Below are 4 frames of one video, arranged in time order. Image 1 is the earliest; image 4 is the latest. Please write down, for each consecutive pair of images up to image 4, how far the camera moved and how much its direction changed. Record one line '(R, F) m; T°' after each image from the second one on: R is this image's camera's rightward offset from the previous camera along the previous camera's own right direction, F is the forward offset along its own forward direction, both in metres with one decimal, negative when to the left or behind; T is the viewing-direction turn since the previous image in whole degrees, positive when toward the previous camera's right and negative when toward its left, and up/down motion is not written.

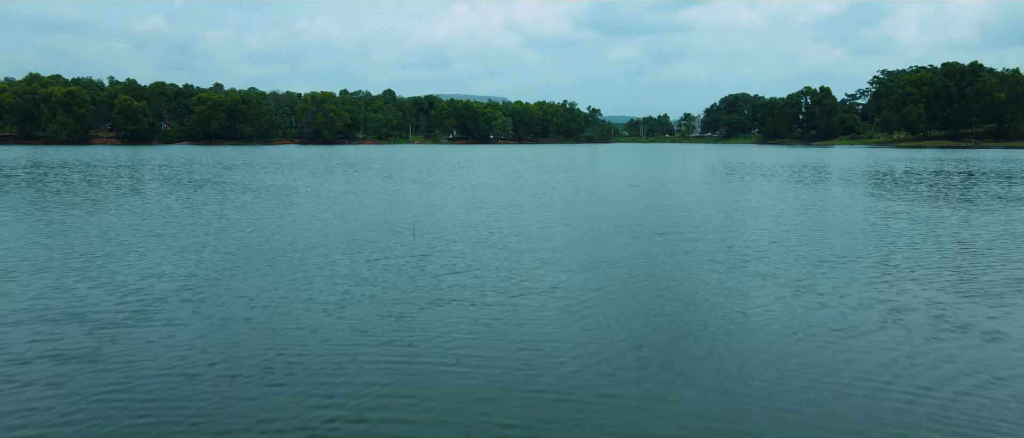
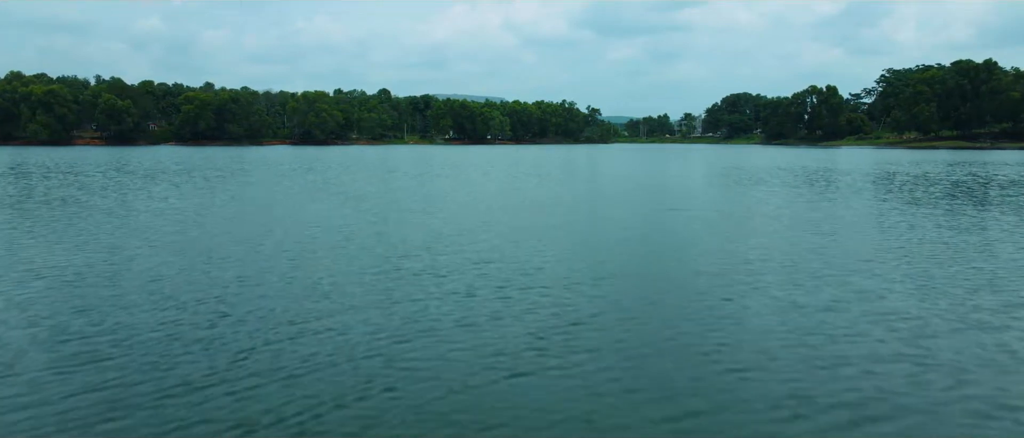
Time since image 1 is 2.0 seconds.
(+0.4, +3.8) m; 0°
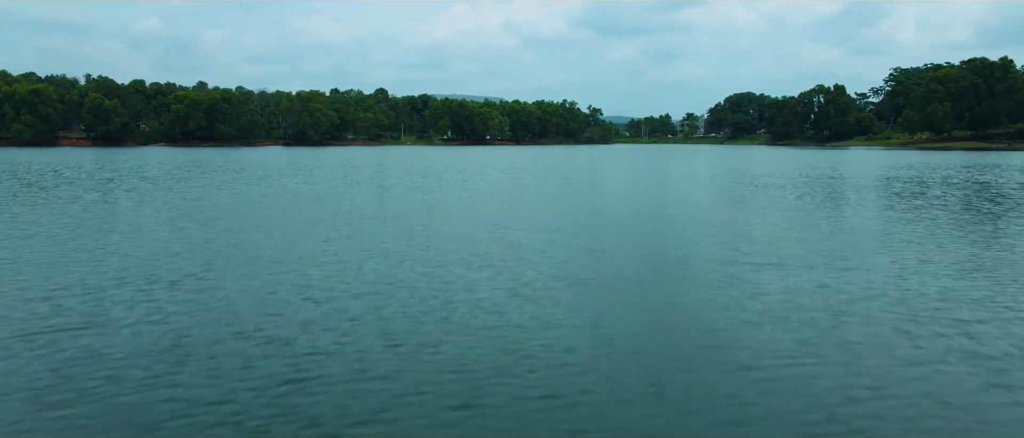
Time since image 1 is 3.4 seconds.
(+0.1, +3.3) m; 0°
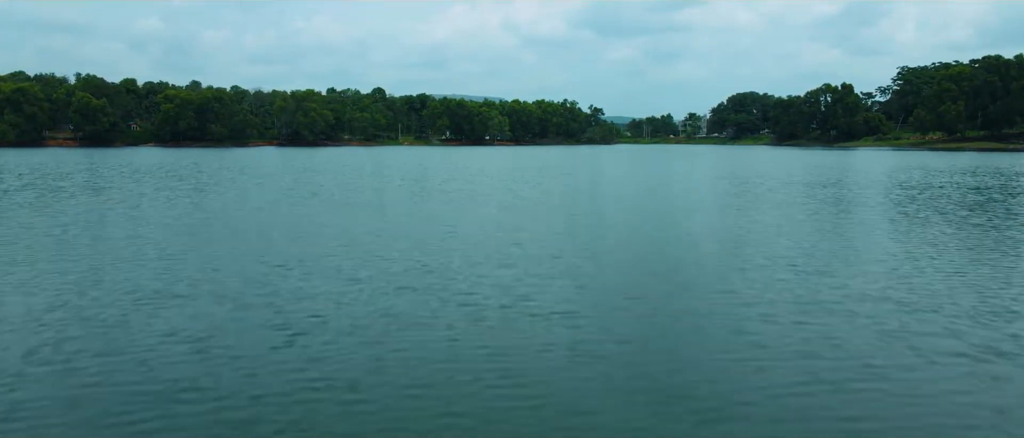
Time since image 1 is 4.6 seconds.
(+0.1, +3.1) m; 0°
